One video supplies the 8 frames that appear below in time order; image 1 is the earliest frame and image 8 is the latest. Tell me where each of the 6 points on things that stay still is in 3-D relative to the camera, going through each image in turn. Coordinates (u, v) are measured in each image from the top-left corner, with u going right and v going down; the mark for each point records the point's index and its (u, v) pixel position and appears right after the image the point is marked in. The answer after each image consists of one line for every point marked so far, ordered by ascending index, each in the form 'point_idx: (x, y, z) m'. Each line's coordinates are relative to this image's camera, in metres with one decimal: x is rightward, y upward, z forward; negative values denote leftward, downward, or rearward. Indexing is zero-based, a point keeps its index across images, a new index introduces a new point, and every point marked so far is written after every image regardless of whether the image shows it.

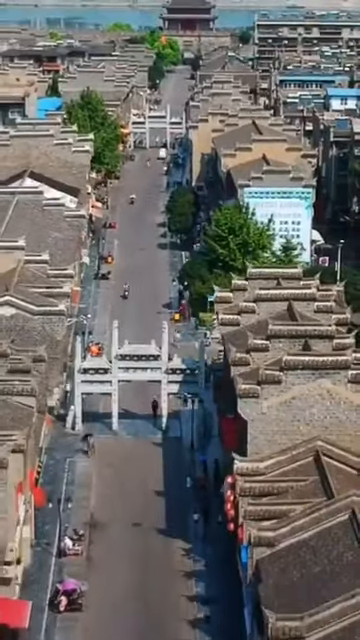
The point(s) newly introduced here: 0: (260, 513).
0: (+1.2, -2.8, +19.4) m
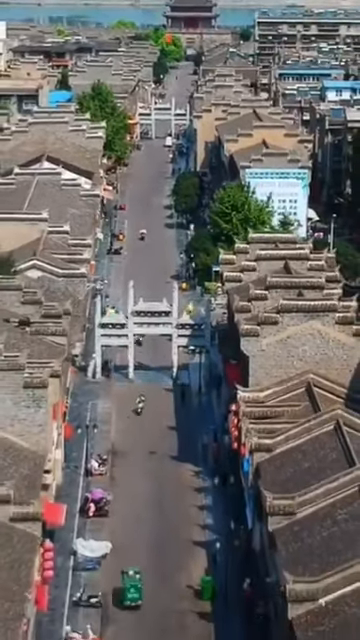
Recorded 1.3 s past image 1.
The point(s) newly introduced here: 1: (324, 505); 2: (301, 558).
0: (+1.4, -1.8, +23.0) m
1: (+2.1, -2.7, +19.0) m
2: (+1.6, -3.2, +17.9) m
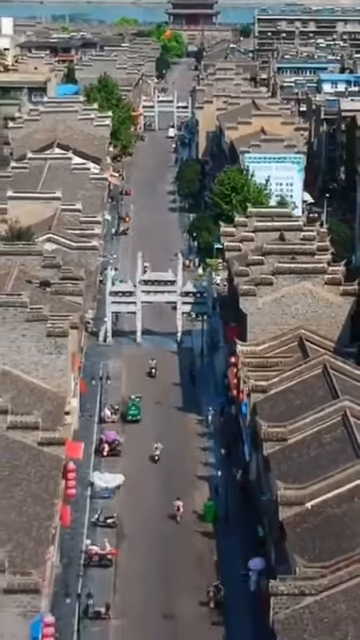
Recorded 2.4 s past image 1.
0: (+1.5, -1.0, +25.8) m
1: (+2.2, -1.8, +21.8) m
2: (+1.7, -2.4, +20.7) m
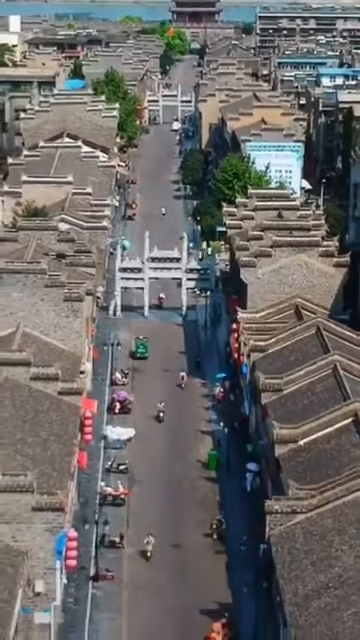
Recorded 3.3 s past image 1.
0: (+1.6, -0.3, +28.2) m
1: (+2.3, -1.1, +24.2) m
2: (+1.9, -1.7, +23.1) m
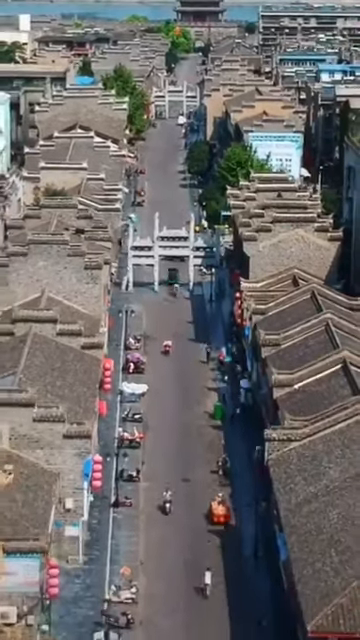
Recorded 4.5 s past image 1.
0: (+1.8, +0.5, +31.2) m
1: (+2.5, -0.3, +27.2) m
2: (+2.1, -0.9, +26.2) m
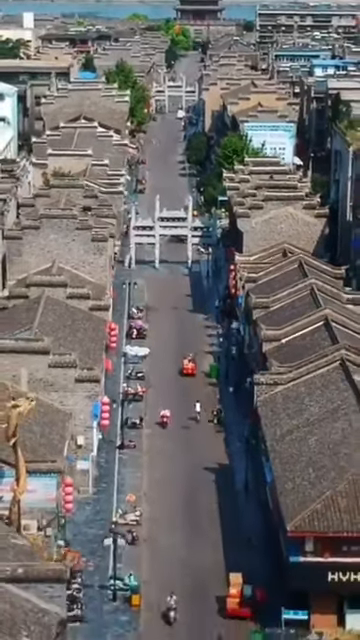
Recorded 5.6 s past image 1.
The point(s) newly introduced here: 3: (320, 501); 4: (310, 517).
0: (+1.8, +1.3, +34.1) m
1: (+2.5, +0.5, +30.1) m
2: (+2.0, -0.1, +29.0) m
3: (+2.1, -2.7, +19.9) m
4: (+1.9, -2.9, +19.6) m
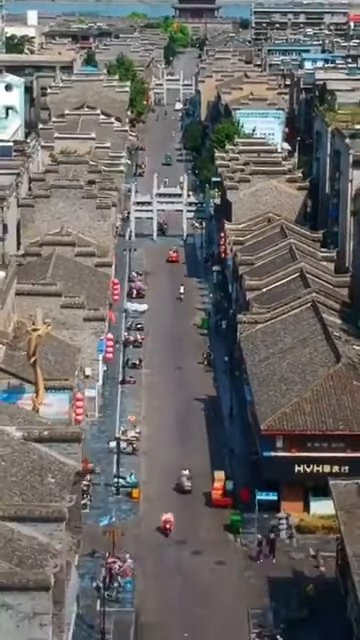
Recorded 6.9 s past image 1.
0: (+1.7, +2.5, +38.2) m
1: (+2.3, +1.6, +34.1) m
2: (+1.9, +1.1, +33.1) m
3: (+2.0, -1.6, +24.0) m
4: (+1.8, -1.8, +23.7) m
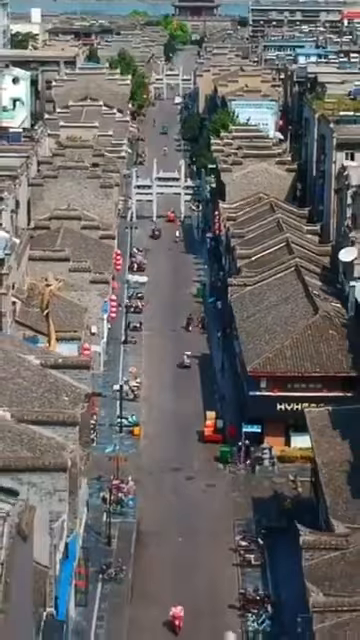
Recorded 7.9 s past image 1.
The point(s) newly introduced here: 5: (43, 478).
0: (+1.6, +3.4, +41.4) m
1: (+2.2, +2.6, +37.4) m
2: (+1.8, +2.0, +36.3) m
3: (+1.9, -0.7, +27.2) m
4: (+1.7, -0.9, +26.9) m
5: (-1.8, -2.1, +17.4) m
